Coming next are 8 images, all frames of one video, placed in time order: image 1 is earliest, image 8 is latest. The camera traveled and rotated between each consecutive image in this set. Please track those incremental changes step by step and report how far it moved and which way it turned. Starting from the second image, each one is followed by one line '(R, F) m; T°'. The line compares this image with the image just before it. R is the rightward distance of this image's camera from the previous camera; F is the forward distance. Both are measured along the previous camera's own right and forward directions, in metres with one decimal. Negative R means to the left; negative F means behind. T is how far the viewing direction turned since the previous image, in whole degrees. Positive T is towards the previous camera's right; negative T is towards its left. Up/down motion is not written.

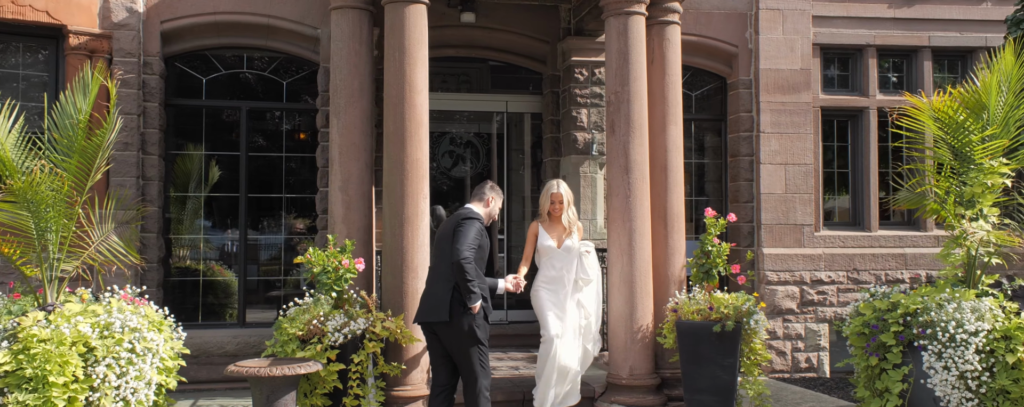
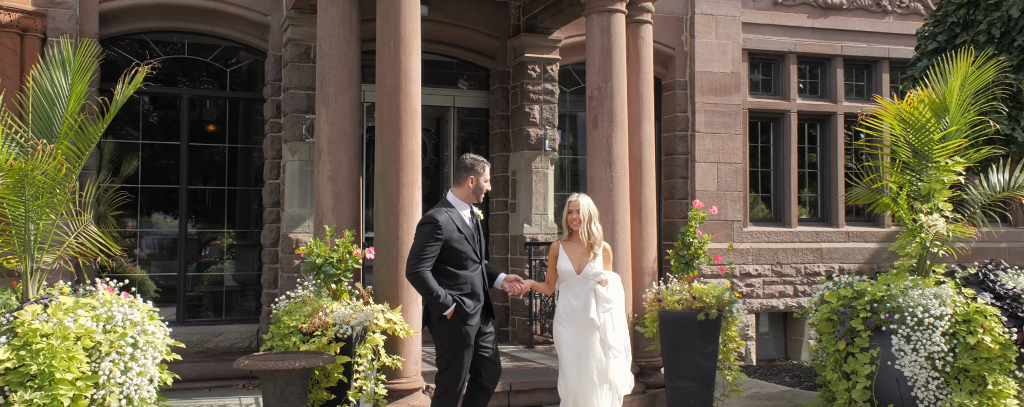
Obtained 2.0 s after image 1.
(-0.9, 0.0) m; +9°
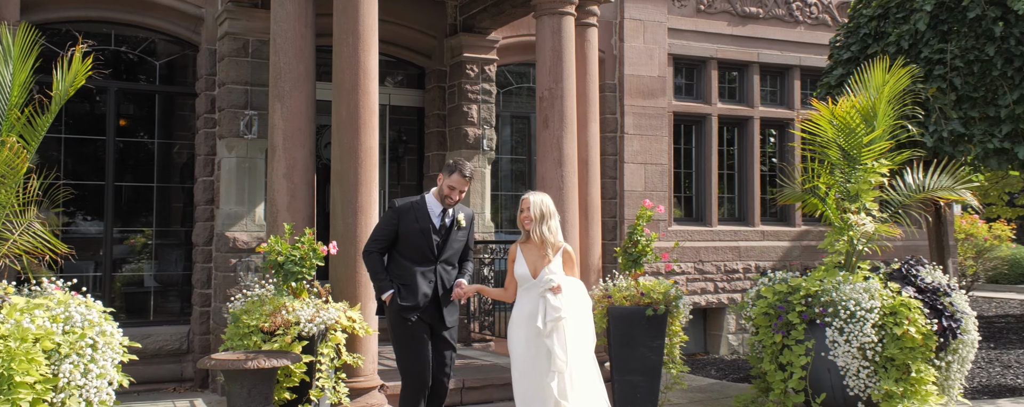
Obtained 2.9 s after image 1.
(-0.4, -0.1) m; +7°
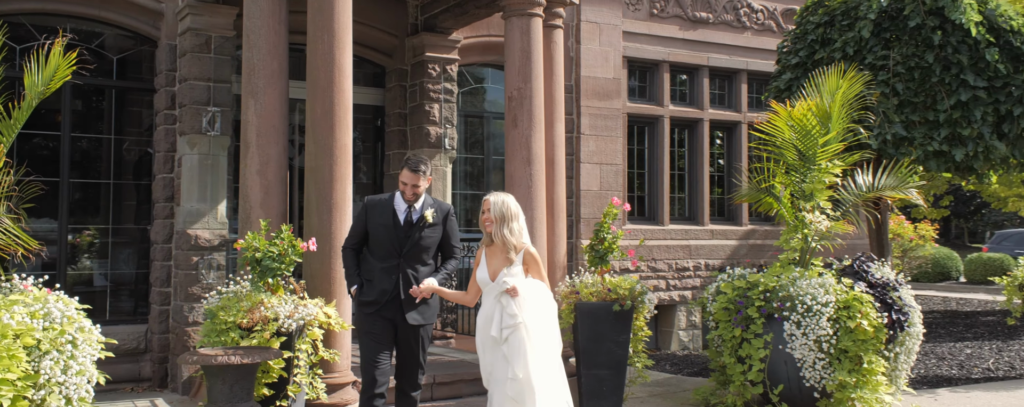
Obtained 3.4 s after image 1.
(-0.3, -0.1) m; +4°
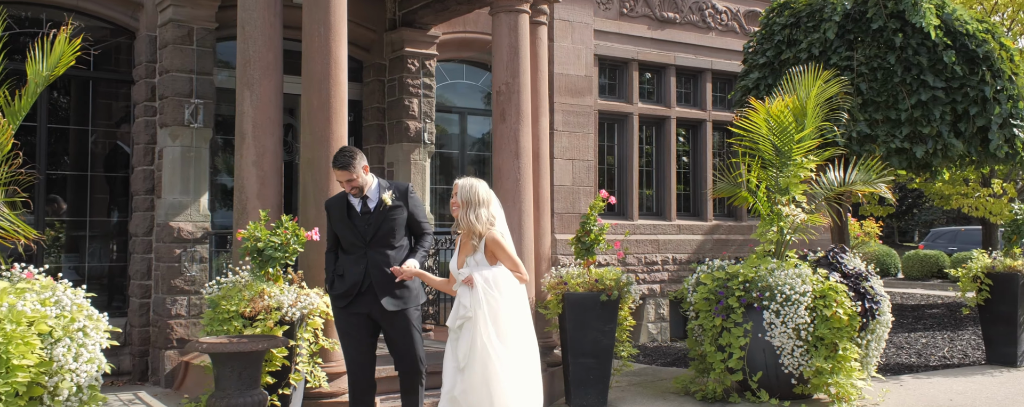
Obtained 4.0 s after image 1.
(-0.3, -0.1) m; +4°
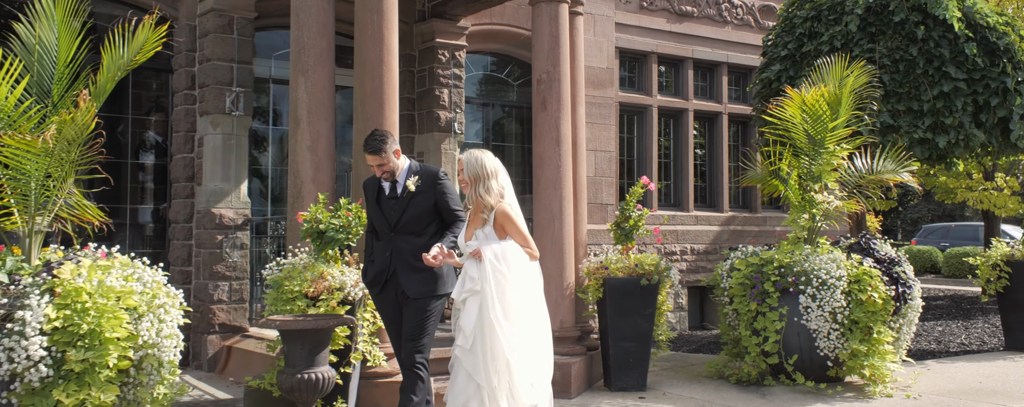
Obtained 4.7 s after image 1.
(-0.4, -0.1) m; +1°
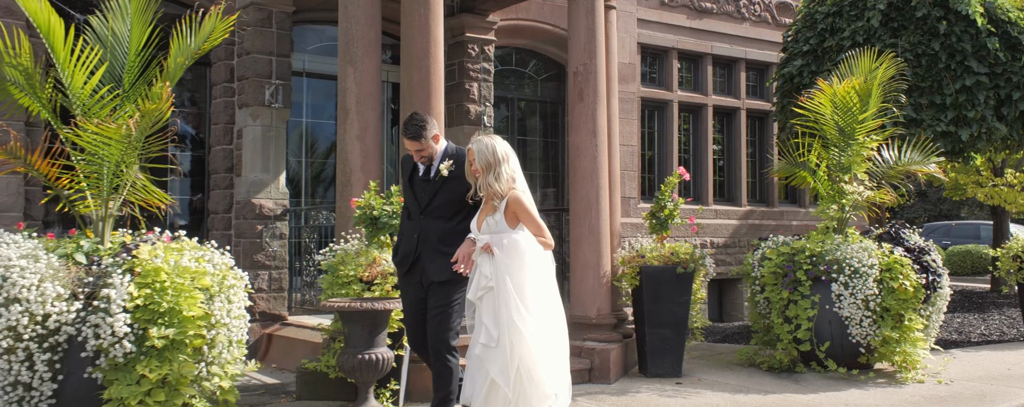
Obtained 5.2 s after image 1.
(-0.3, -0.1) m; 0°
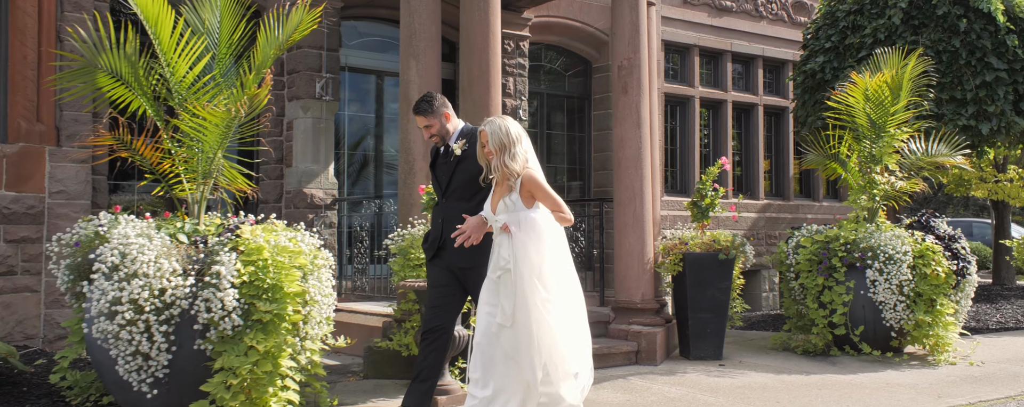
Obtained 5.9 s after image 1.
(-0.5, -0.3) m; +1°
